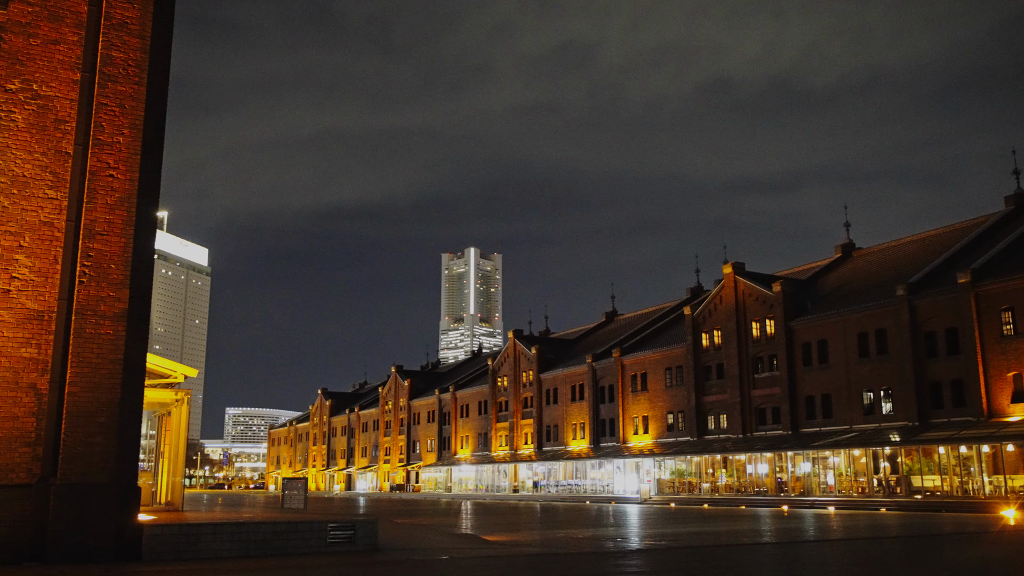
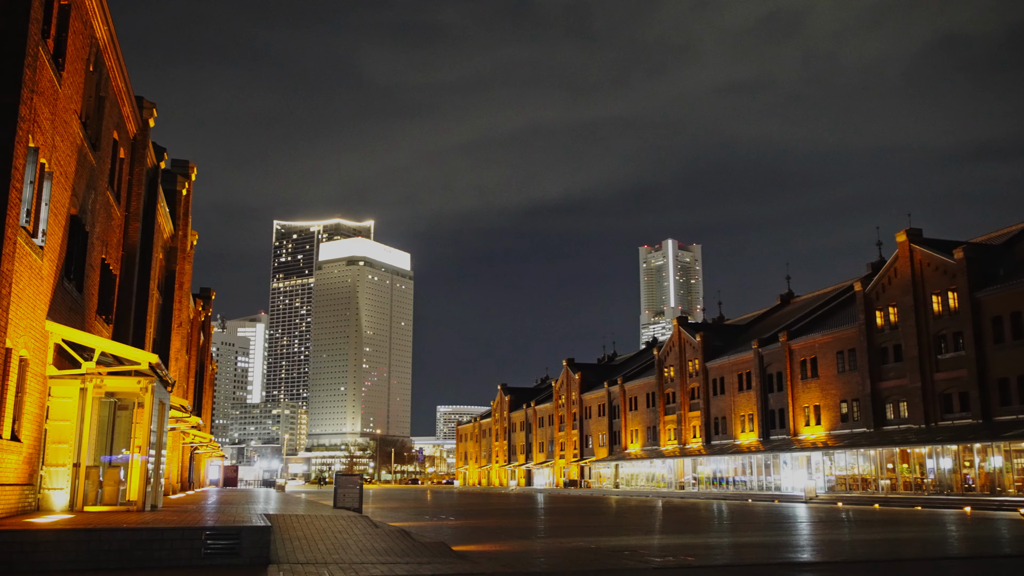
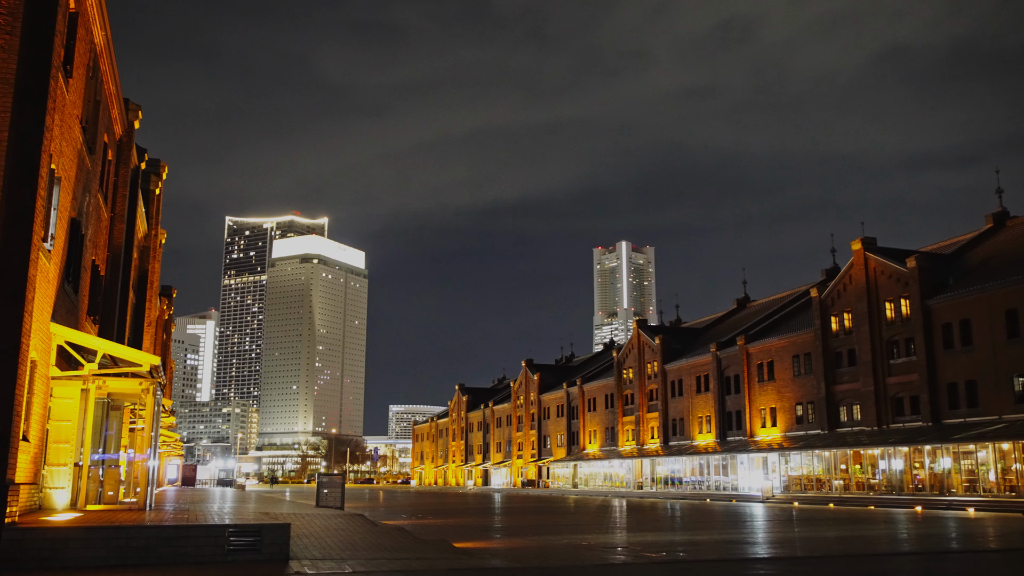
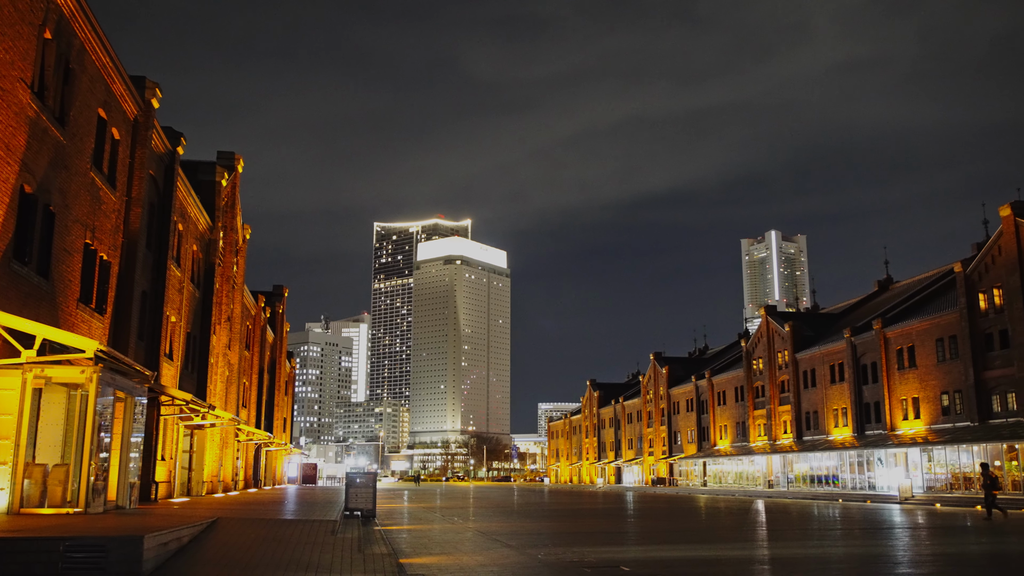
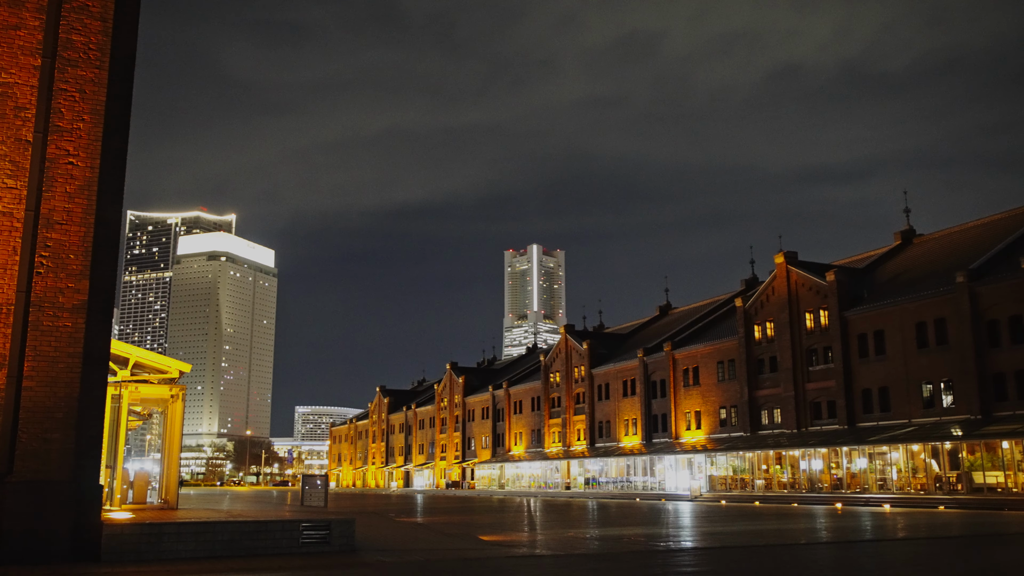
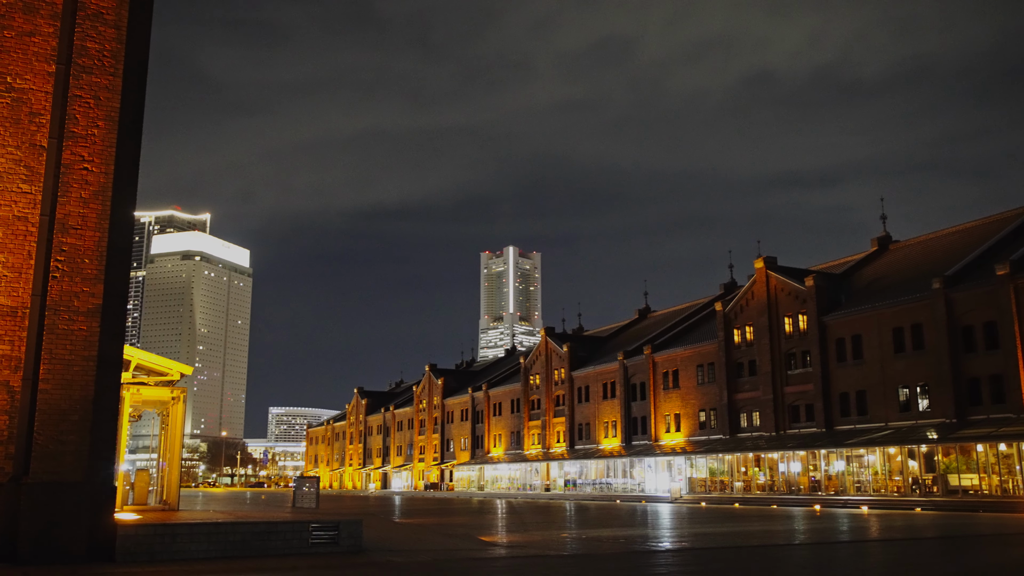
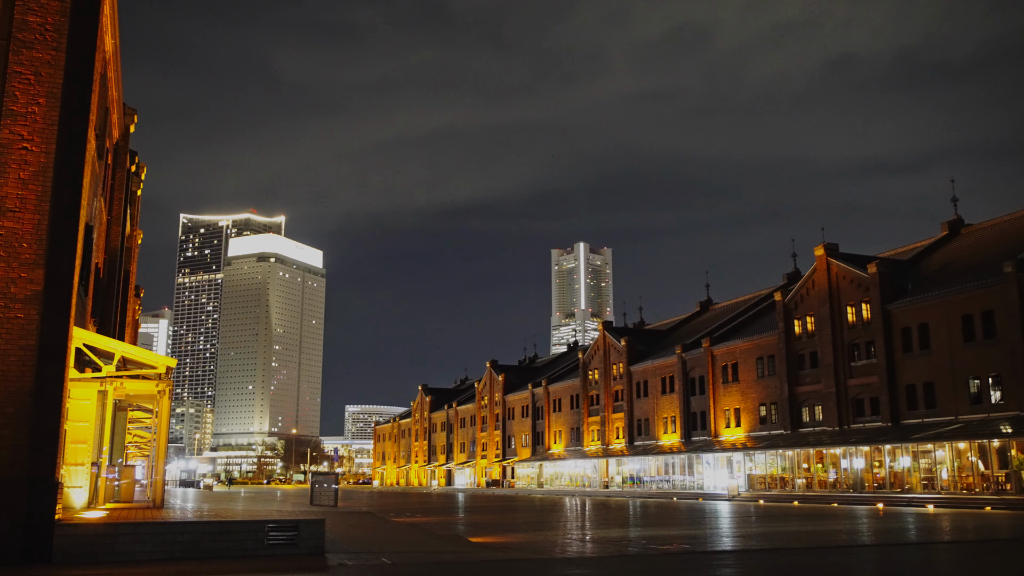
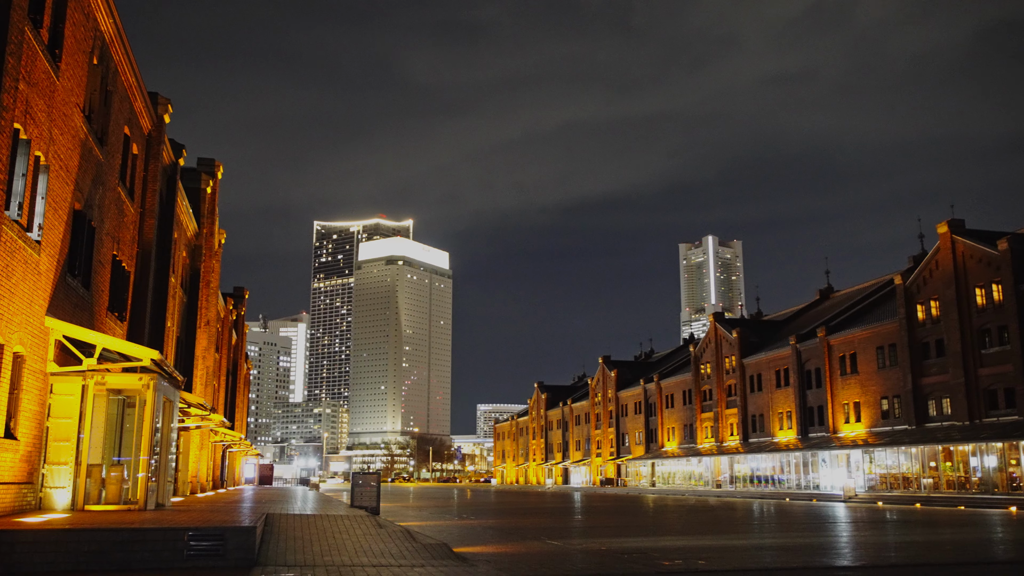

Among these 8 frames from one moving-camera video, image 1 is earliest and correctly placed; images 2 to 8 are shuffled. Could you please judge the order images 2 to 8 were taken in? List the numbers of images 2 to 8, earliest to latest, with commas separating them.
6, 5, 7, 3, 2, 8, 4
